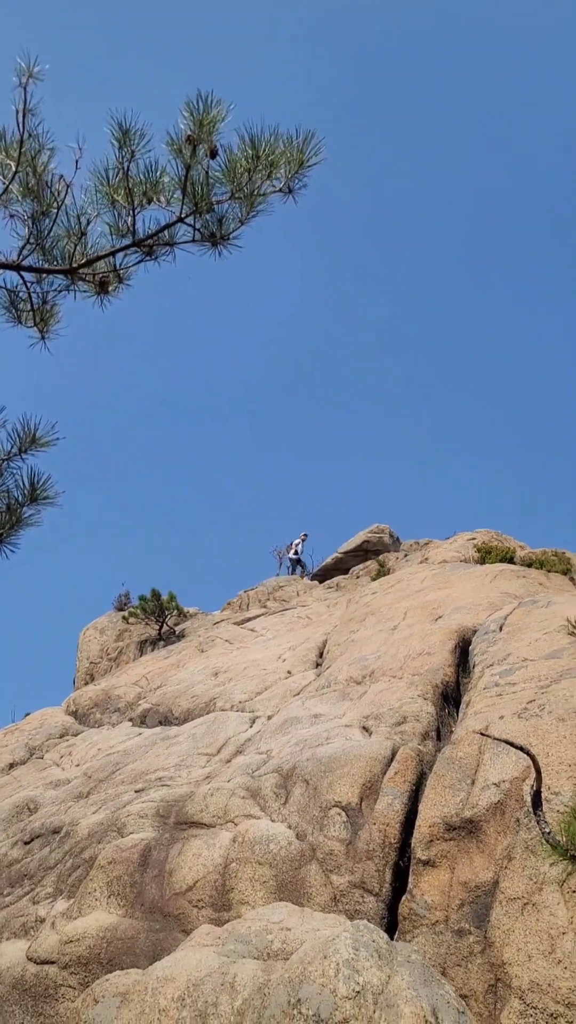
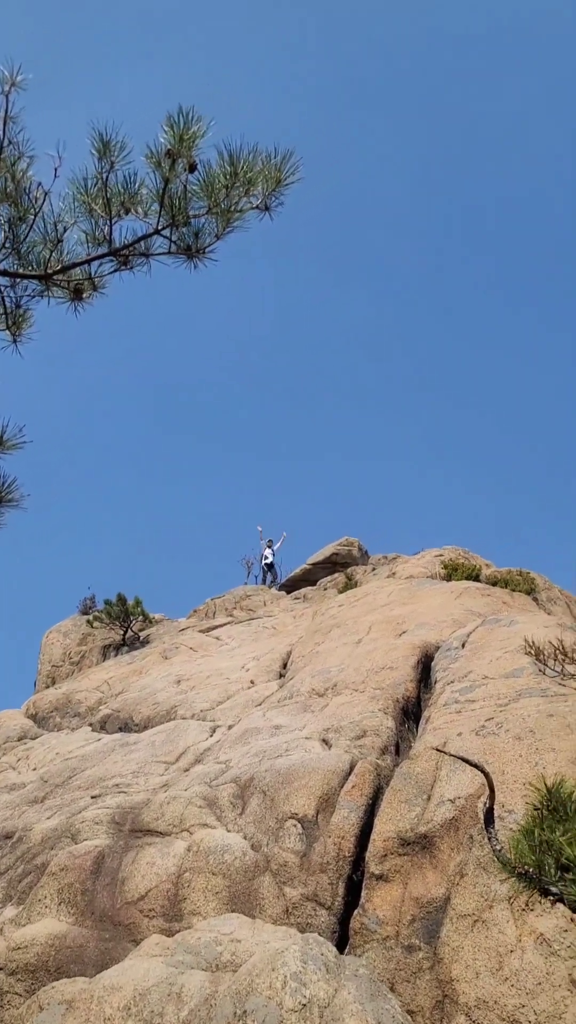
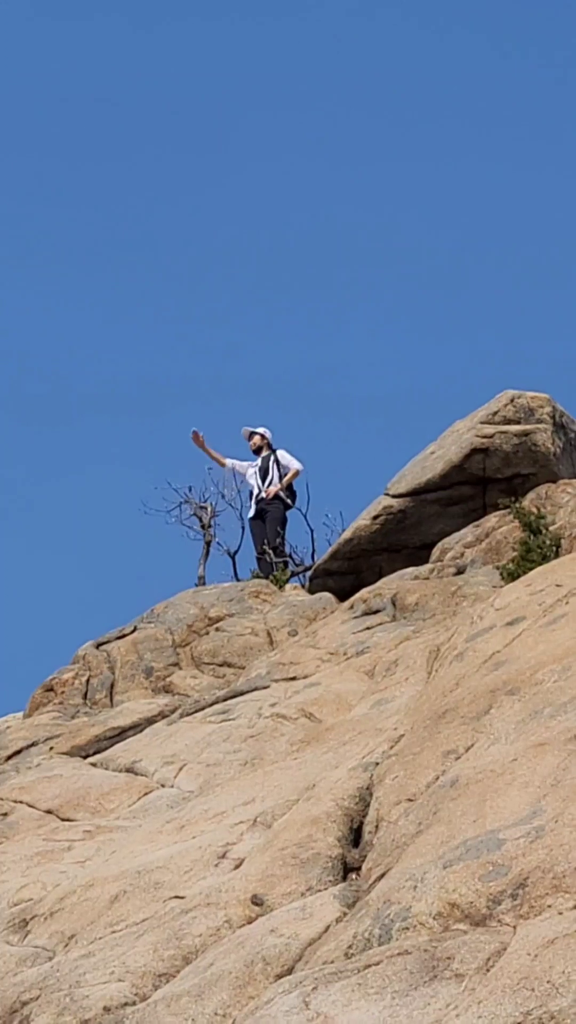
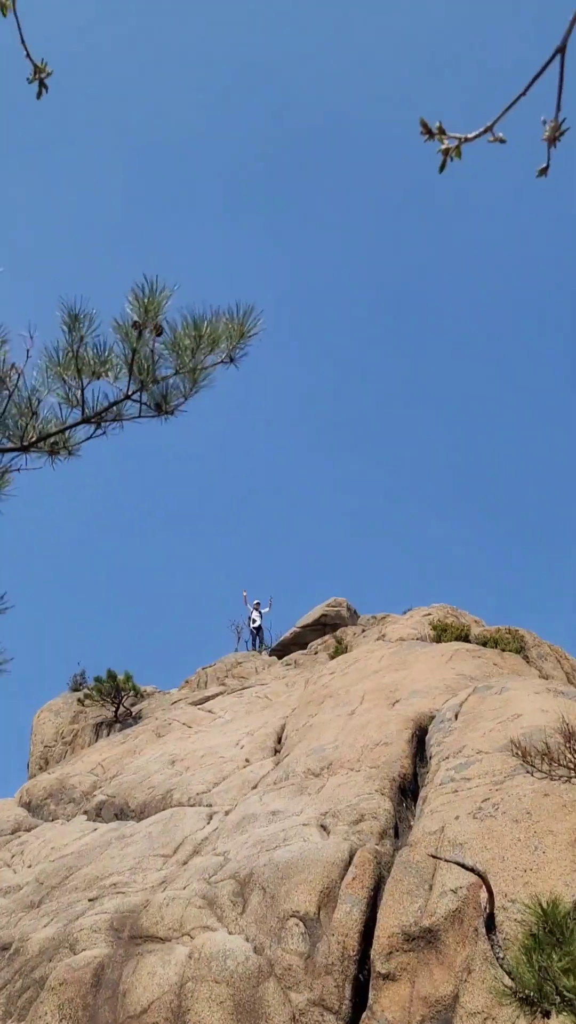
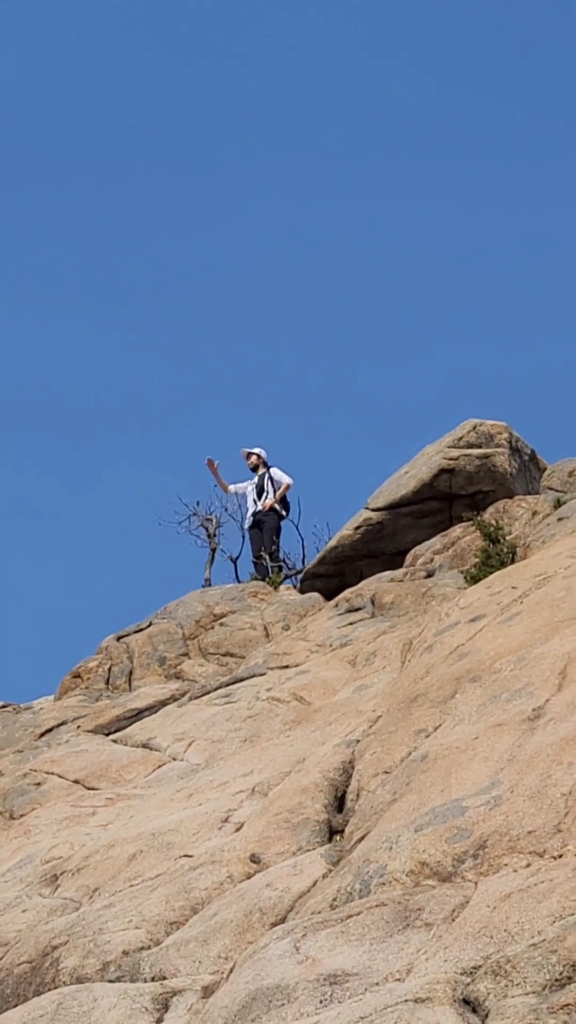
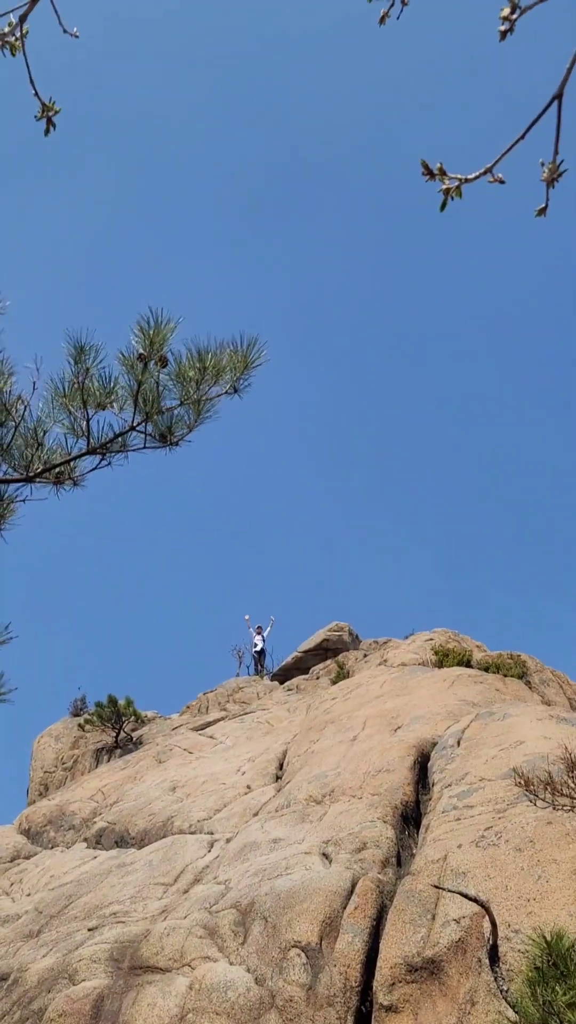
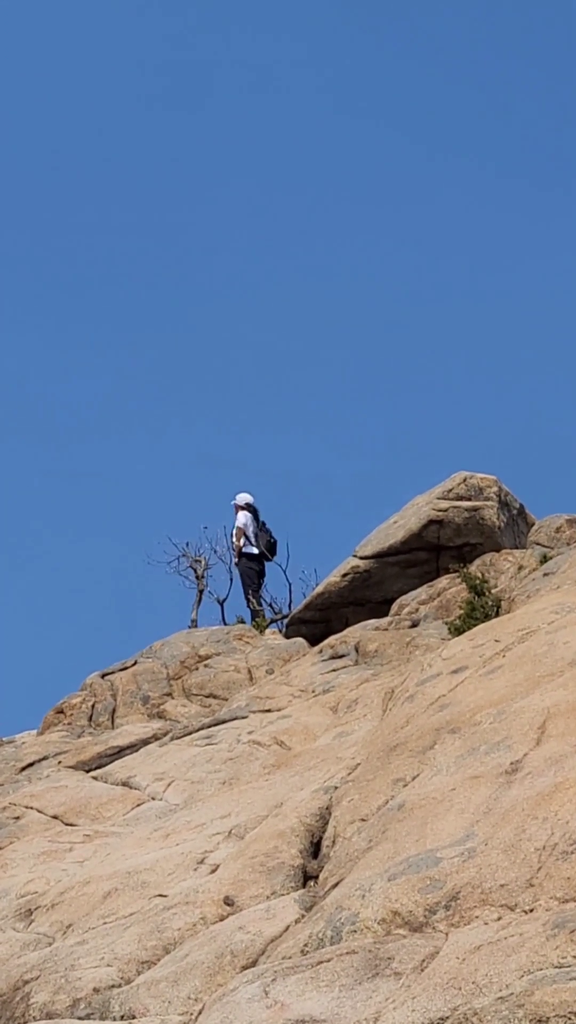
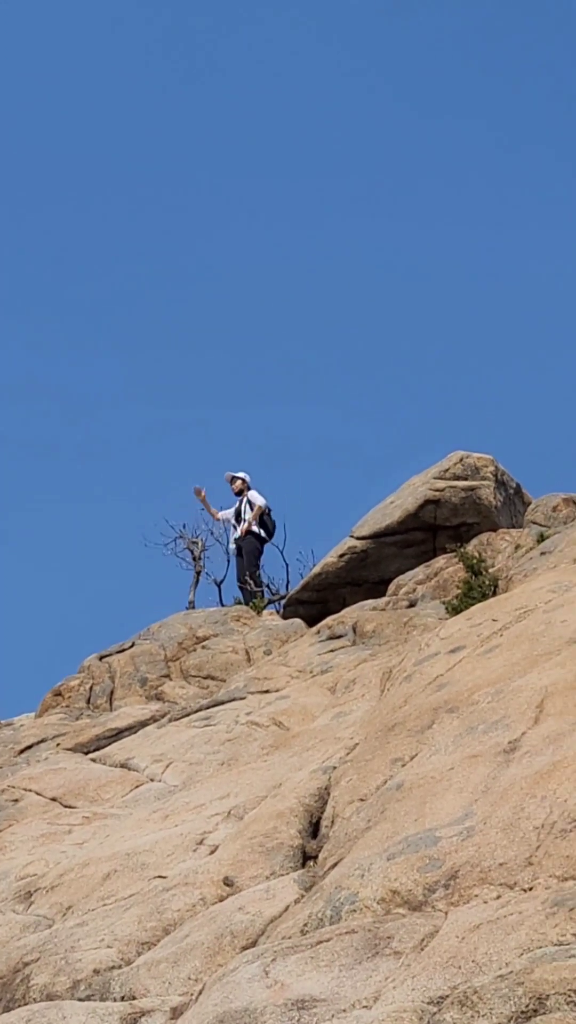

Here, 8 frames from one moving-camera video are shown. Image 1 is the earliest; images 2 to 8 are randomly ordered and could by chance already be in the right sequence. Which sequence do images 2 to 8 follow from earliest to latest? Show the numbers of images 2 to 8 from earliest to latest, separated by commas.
2, 4, 6, 3, 5, 8, 7
